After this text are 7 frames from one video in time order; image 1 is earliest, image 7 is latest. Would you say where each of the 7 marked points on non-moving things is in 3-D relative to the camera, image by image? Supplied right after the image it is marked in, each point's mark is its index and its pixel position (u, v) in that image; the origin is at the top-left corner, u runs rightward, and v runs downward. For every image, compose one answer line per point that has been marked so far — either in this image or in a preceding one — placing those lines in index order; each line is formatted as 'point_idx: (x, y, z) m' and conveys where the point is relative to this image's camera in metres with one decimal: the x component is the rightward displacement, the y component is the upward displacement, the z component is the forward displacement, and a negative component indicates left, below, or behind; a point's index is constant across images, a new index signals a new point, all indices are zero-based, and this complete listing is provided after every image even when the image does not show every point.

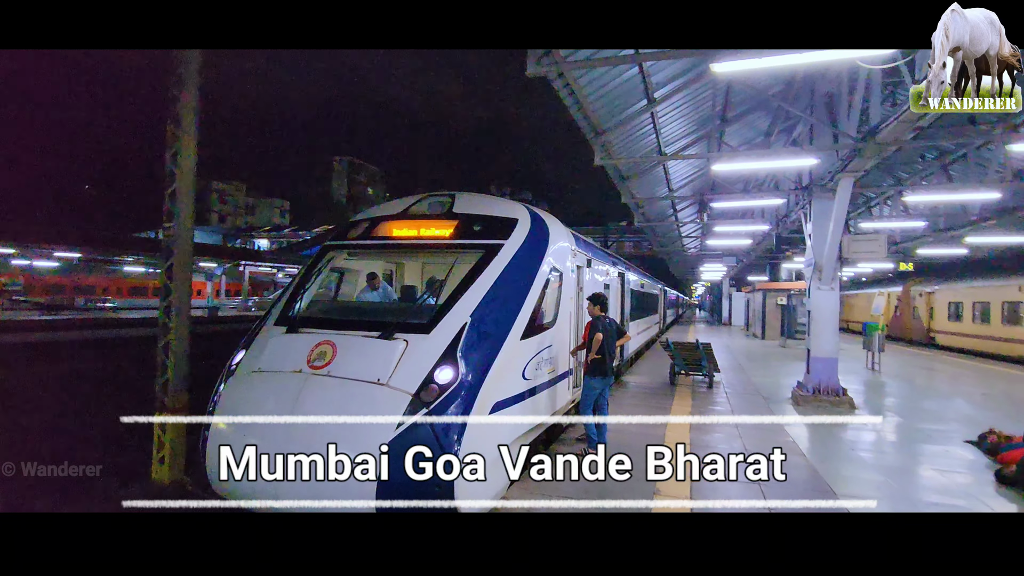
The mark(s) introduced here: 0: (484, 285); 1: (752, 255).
0: (-0.3, 0.0, +5.2) m
1: (+8.7, +1.2, +19.4) m
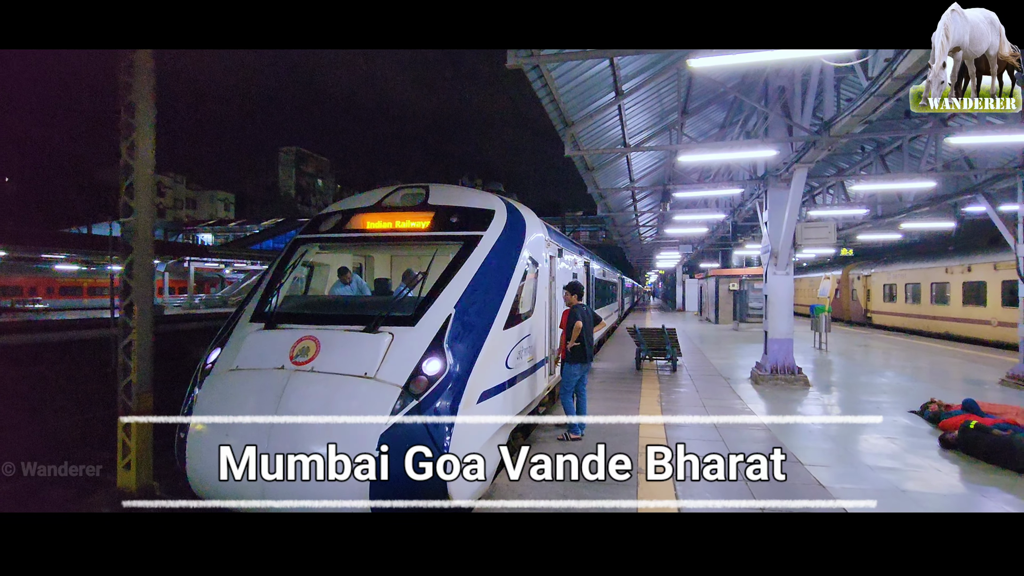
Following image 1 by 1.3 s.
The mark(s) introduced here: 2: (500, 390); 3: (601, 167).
0: (-0.4, +0.1, +5.2) m
1: (+7.3, +1.7, +20.1) m
2: (-0.1, -1.0, +5.2) m
3: (+1.6, +2.3, +10.1) m
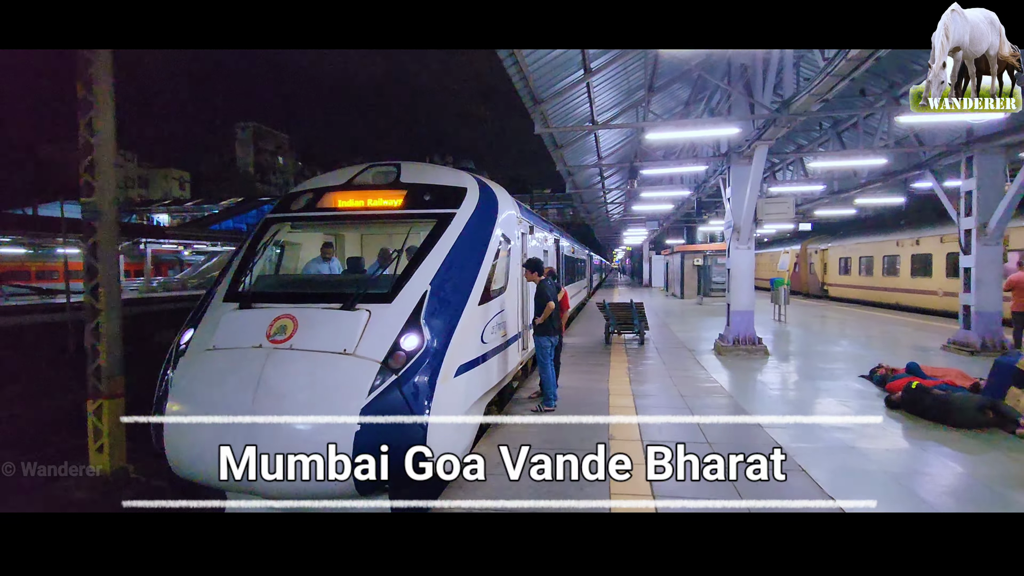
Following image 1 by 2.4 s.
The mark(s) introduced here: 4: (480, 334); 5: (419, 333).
0: (-0.7, +0.3, +5.3) m
1: (+6.1, +2.7, +20.5) m
2: (-0.4, -0.7, +5.4) m
3: (+1.1, +2.8, +10.2) m
4: (-0.3, -0.5, +5.5) m
5: (-0.8, -0.4, +4.7) m
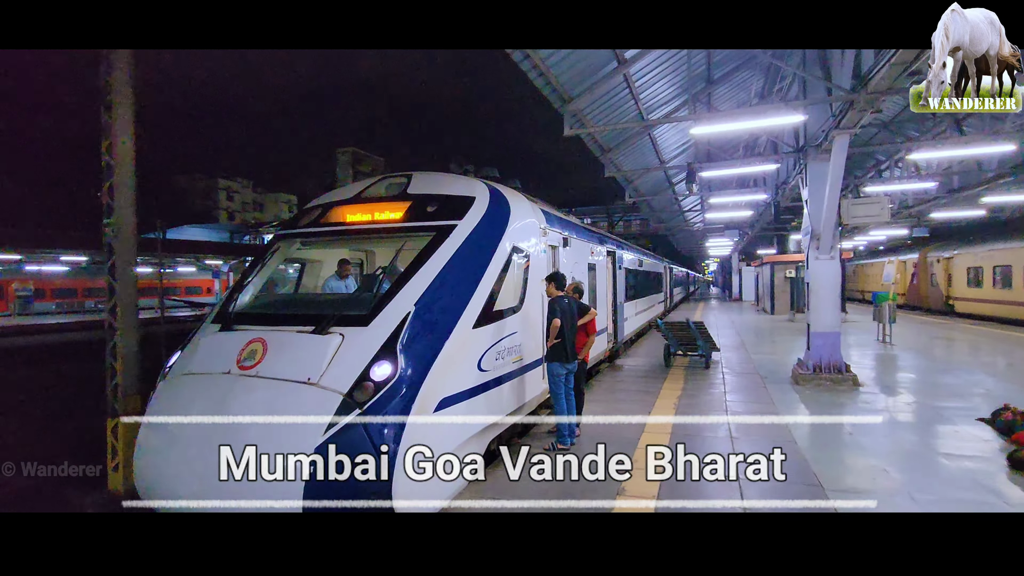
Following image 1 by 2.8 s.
0: (-0.7, +0.2, +4.7) m
1: (+8.6, +2.2, +18.7) m
2: (-0.3, -0.9, +4.7) m
3: (+1.9, +2.5, +9.4) m
4: (-0.3, -0.6, +4.8) m
5: (-0.9, -0.6, +4.1) m
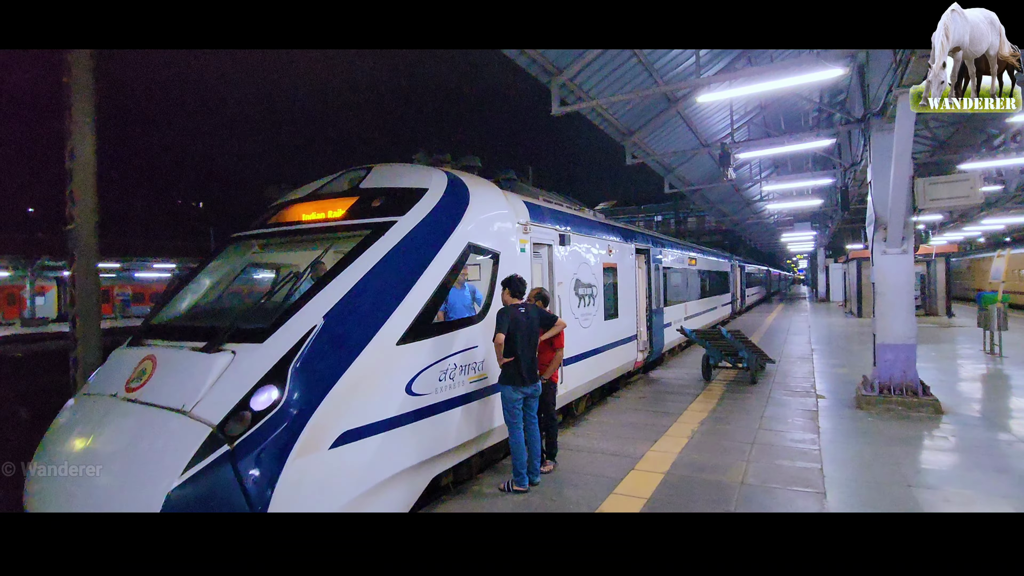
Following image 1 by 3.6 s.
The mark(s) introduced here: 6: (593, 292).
0: (-1.2, +0.1, +4.0) m
1: (+10.0, +2.2, +16.4) m
2: (-0.8, -1.0, +4.0) m
3: (+2.0, +2.4, +8.2) m
4: (-0.8, -0.7, +4.0) m
5: (-1.5, -0.6, +3.4) m
6: (+1.1, -0.1, +7.2) m
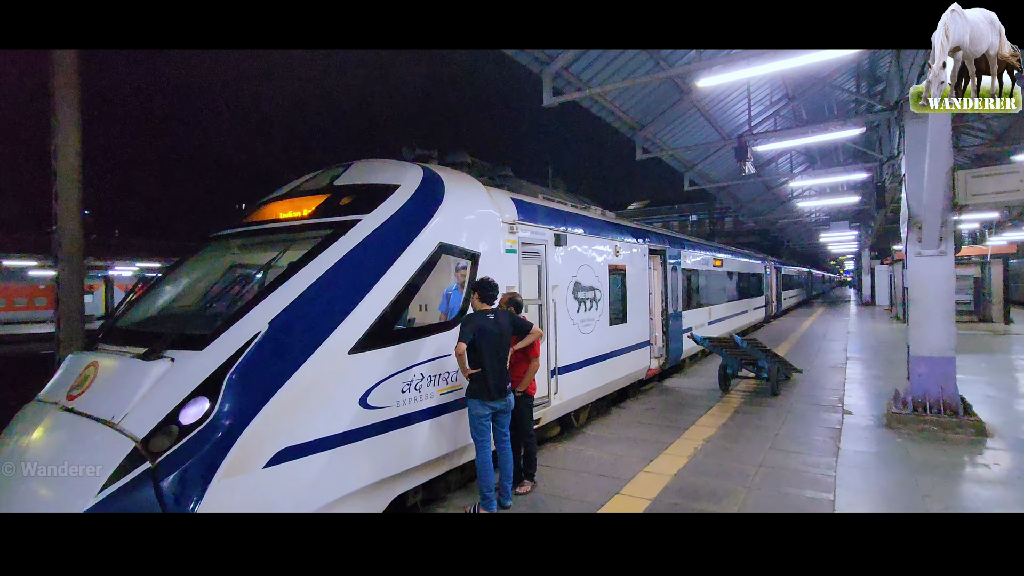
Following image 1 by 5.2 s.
0: (-1.4, +0.1, +3.7) m
1: (+10.6, +2.1, +15.3) m
2: (-1.1, -1.0, +3.6) m
3: (+2.1, +2.4, +7.7) m
4: (-1.0, -0.7, +3.7) m
5: (-1.8, -0.7, +3.1) m
6: (+1.1, -0.1, +6.7) m
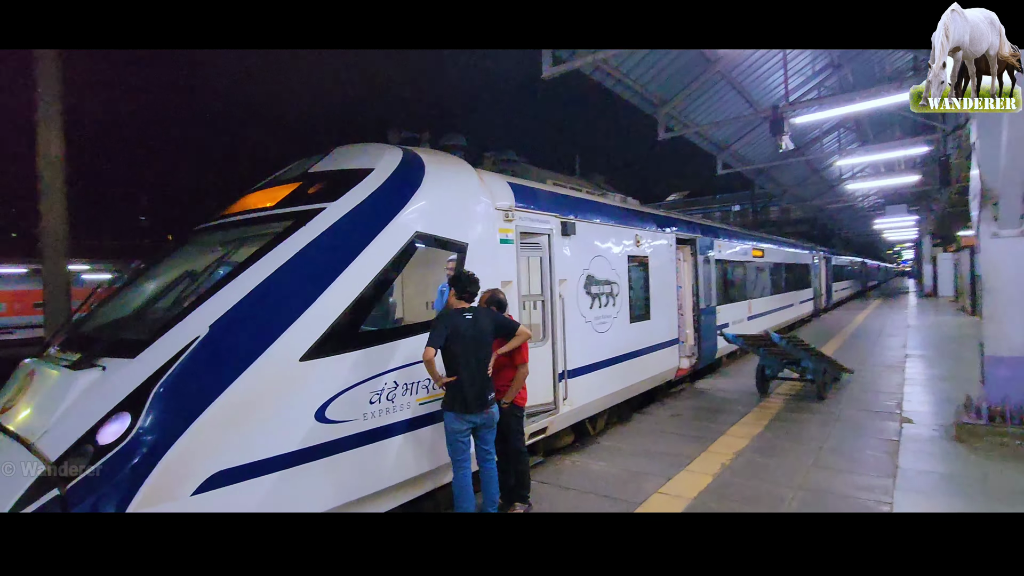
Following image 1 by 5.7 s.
0: (-1.5, +0.1, +3.3) m
1: (+11.3, +2.3, +13.9) m
2: (-1.2, -1.0, +3.2) m
3: (+2.2, +2.5, +7.0) m
4: (-1.1, -0.7, +3.2) m
5: (-1.9, -0.6, +2.7) m
6: (+1.2, 0.0, +6.1) m
